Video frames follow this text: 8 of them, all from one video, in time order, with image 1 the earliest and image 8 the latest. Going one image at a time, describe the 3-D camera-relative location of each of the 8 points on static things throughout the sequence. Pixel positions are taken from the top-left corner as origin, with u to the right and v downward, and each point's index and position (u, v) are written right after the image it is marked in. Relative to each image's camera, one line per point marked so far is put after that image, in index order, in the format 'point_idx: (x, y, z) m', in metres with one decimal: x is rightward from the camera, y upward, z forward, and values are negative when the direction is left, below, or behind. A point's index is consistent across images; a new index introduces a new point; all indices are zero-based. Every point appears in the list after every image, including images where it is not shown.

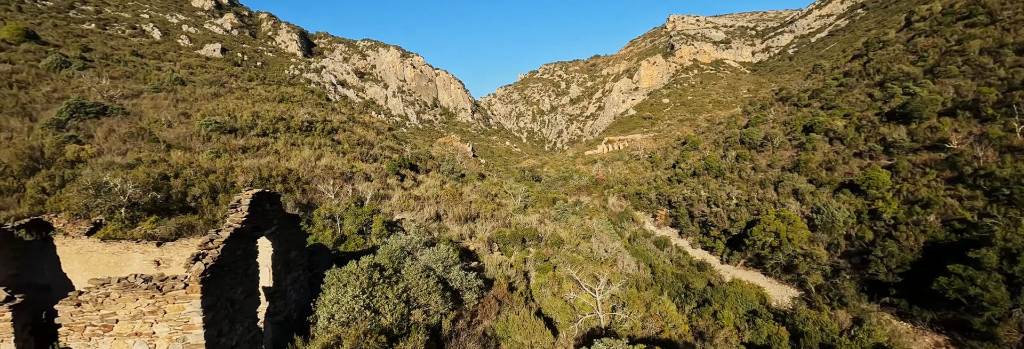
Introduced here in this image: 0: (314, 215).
0: (-5.0, -1.0, +10.3) m
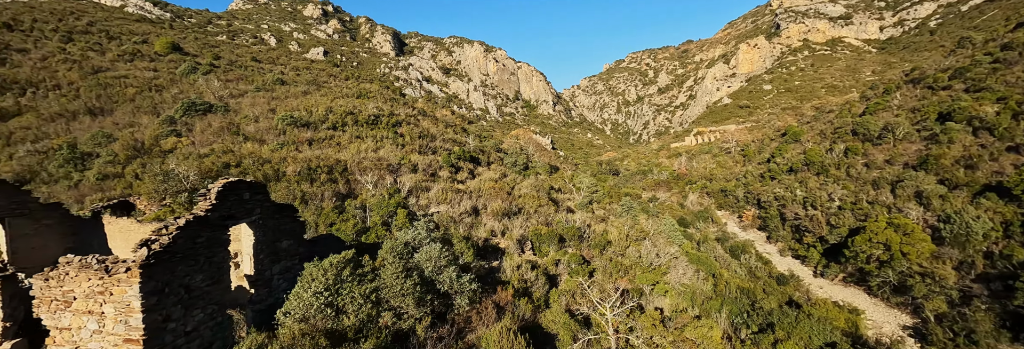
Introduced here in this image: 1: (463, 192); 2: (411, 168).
0: (-4.2, -0.8, +10.6) m
1: (-1.7, -0.6, +14.2) m
2: (-3.8, +0.2, +15.6) m
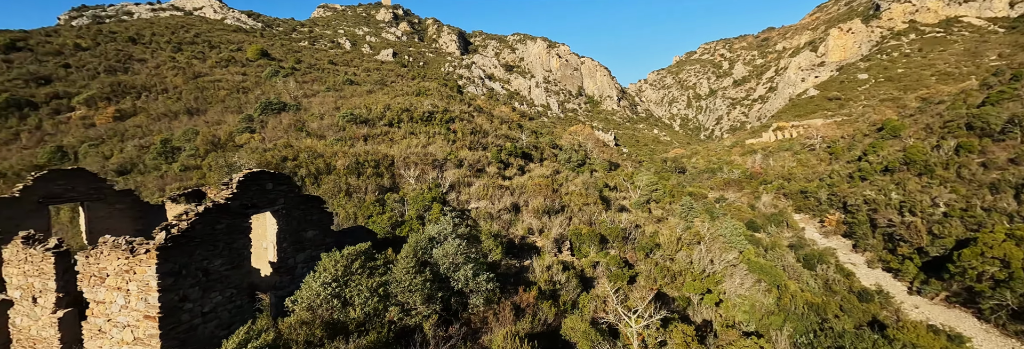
0: (-3.3, -0.6, +10.9) m
1: (-0.3, -0.5, +14.1) m
2: (-2.0, +0.4, +15.7) m
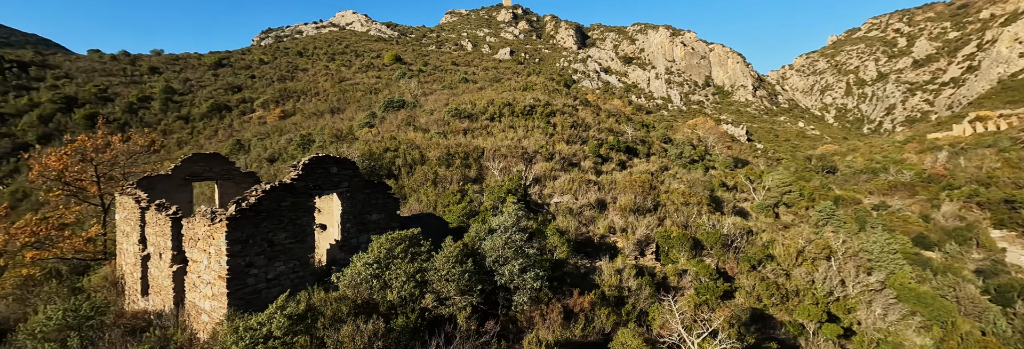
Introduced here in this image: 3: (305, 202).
0: (-1.2, -0.4, +11.2) m
1: (+2.6, -0.3, +13.4) m
2: (+1.4, +0.7, +15.5) m
3: (-2.9, -0.4, +5.8) m
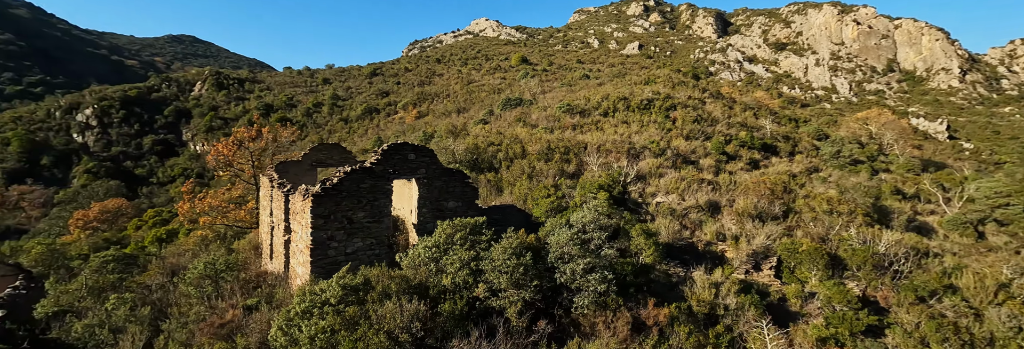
0: (+1.3, -0.2, +10.9) m
1: (+5.6, -0.2, +11.9) m
2: (+5.0, +0.7, +14.2) m
3: (-2.0, -0.2, +6.3) m
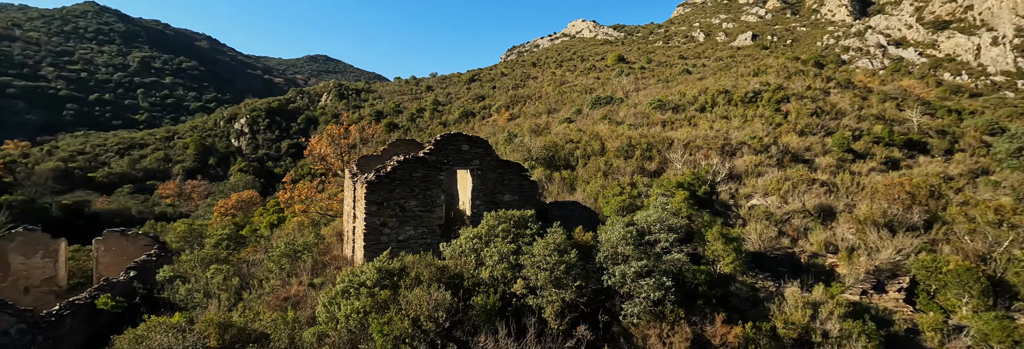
0: (+3.1, -0.2, +10.0) m
1: (+7.5, -0.2, +10.0) m
2: (+7.5, +0.7, +12.4) m
3: (-1.2, 0.0, +6.3) m
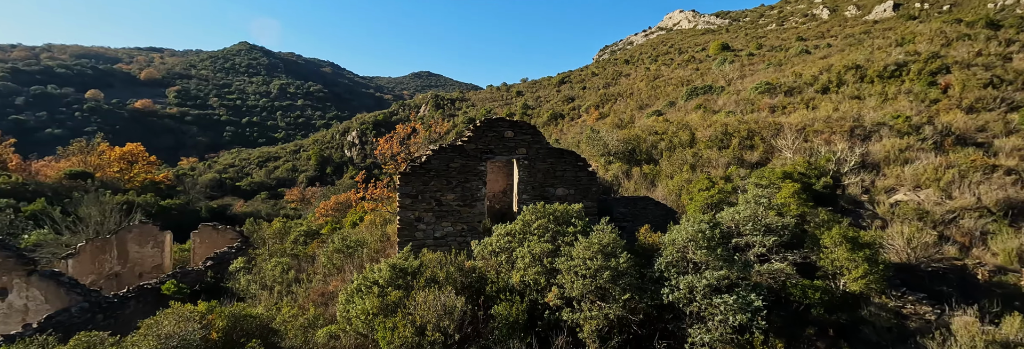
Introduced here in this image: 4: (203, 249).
0: (+4.5, 0.0, +8.3) m
1: (+8.7, +0.1, +7.4) m
2: (+9.3, +1.0, +9.7) m
3: (-0.5, +0.1, +5.6) m
4: (-6.6, -1.6, +8.8) m
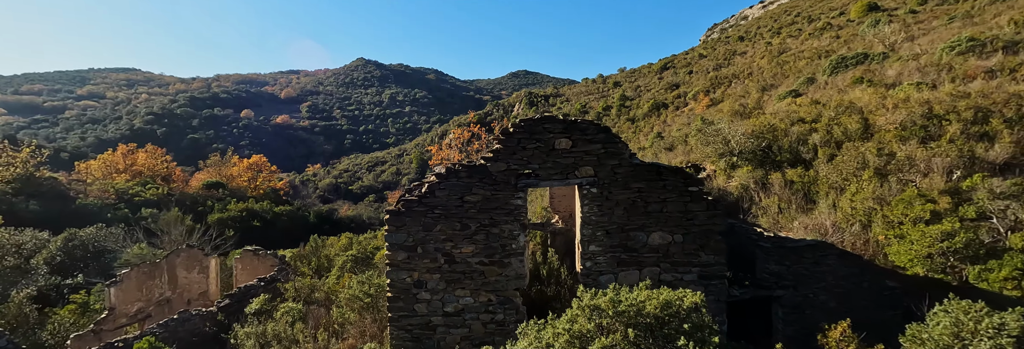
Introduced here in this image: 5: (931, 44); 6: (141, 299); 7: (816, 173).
0: (+5.4, -0.1, +4.9) m
1: (+9.3, 0.0, +2.9) m
2: (+10.4, +1.0, +5.1) m
3: (-0.1, -0.3, +3.4) m
4: (-5.1, -2.0, +8.0) m
5: (+16.4, +5.3, +16.8) m
6: (-6.8, -2.3, +7.6) m
7: (+5.0, 0.0, +6.9) m
